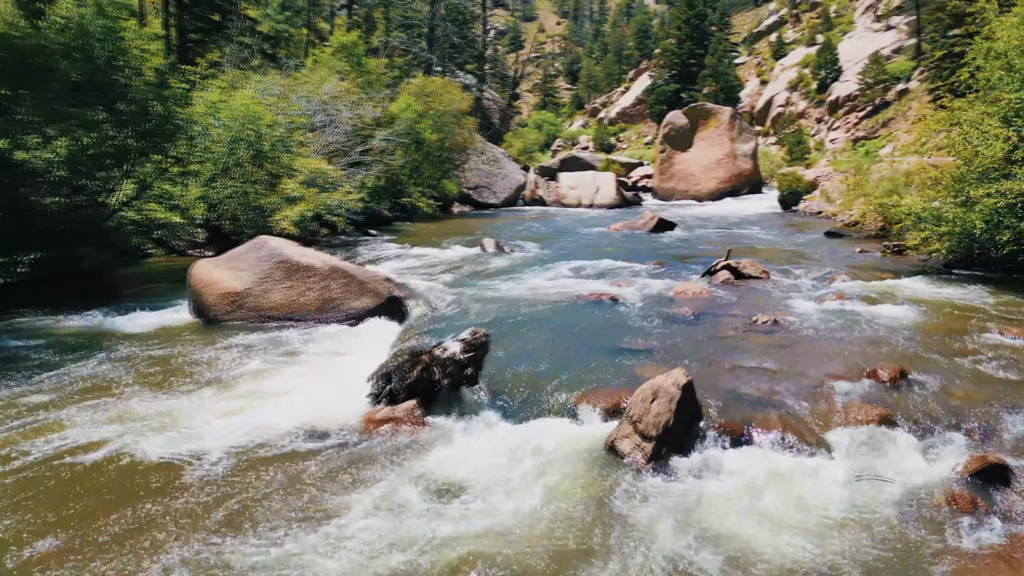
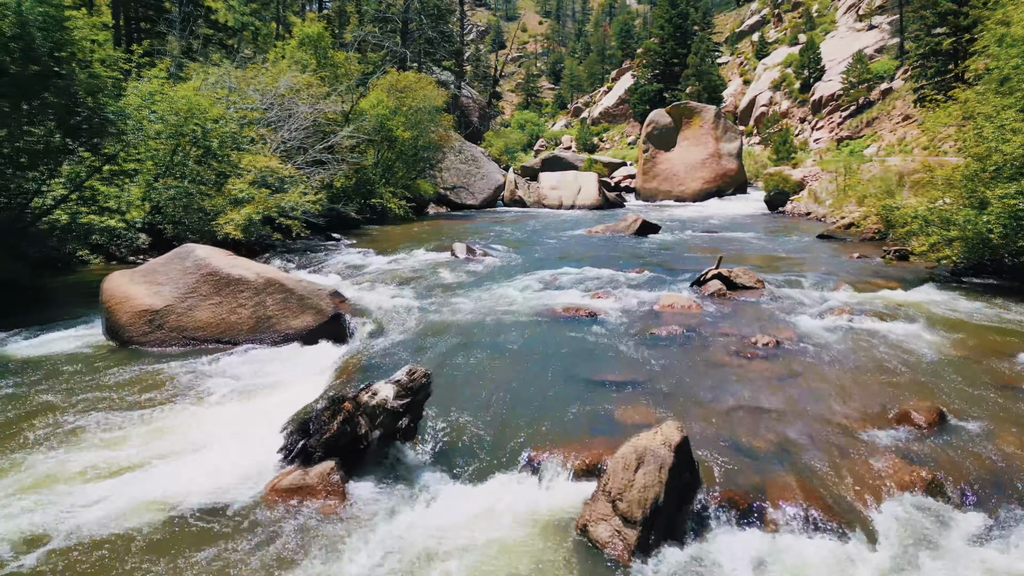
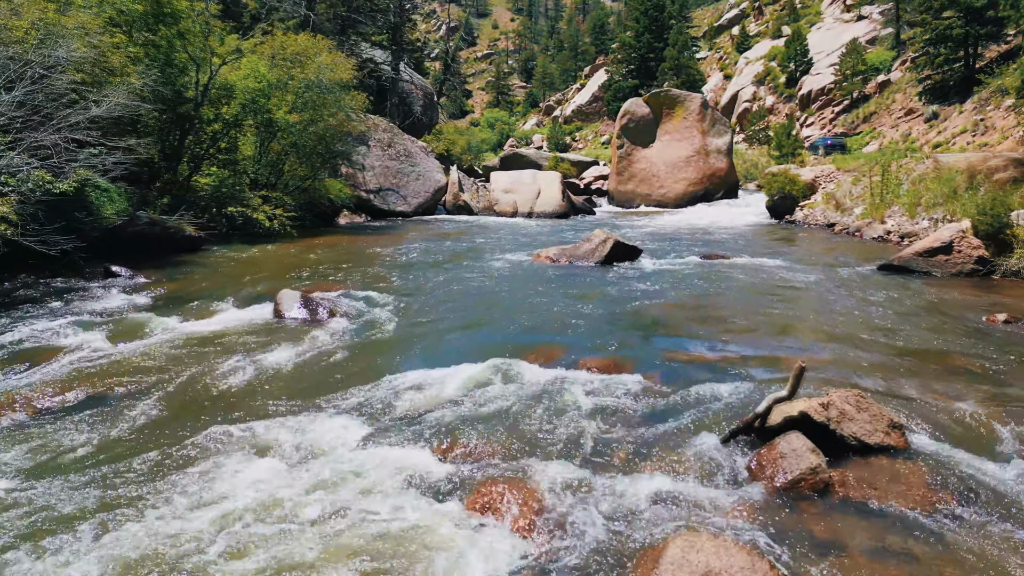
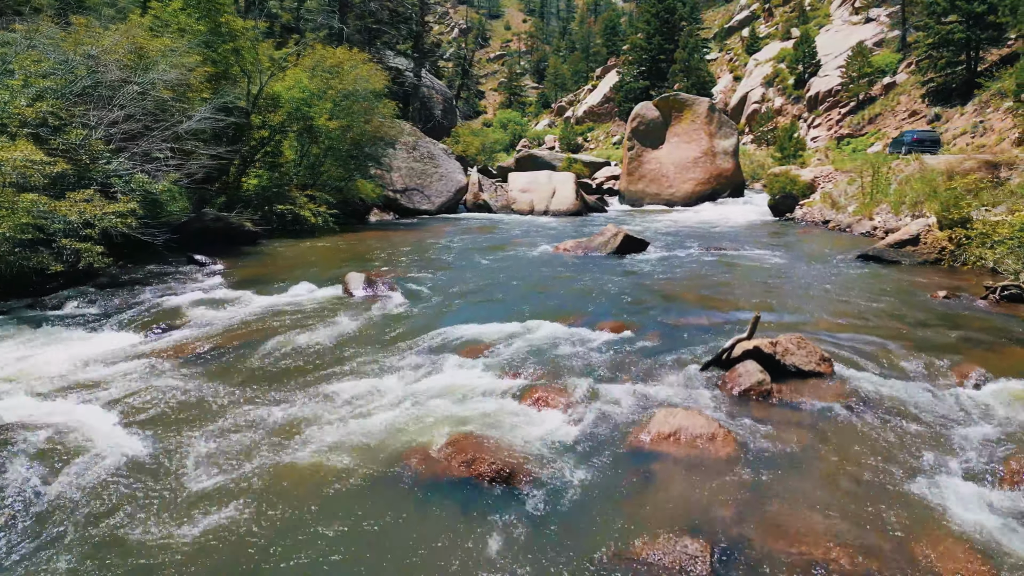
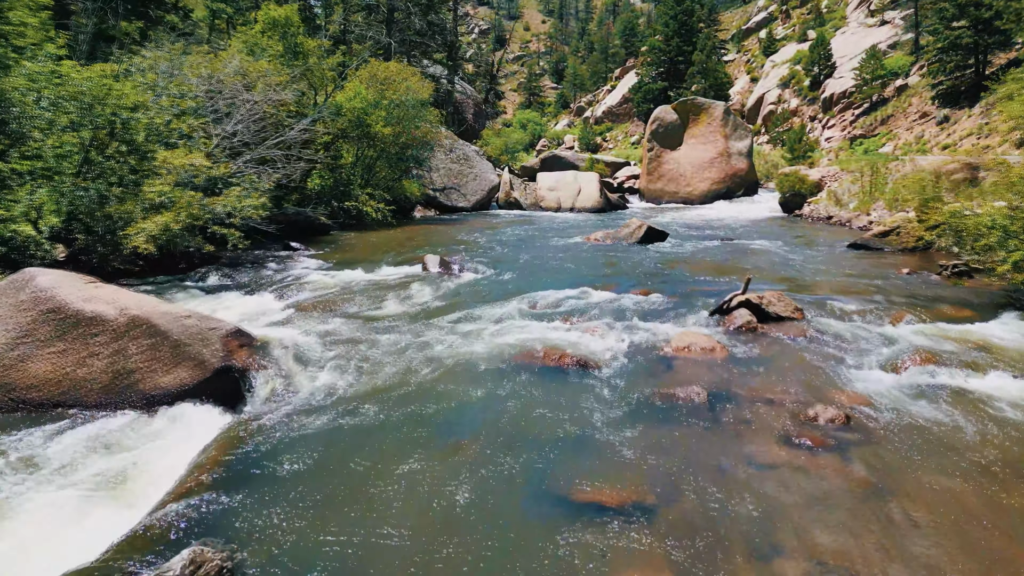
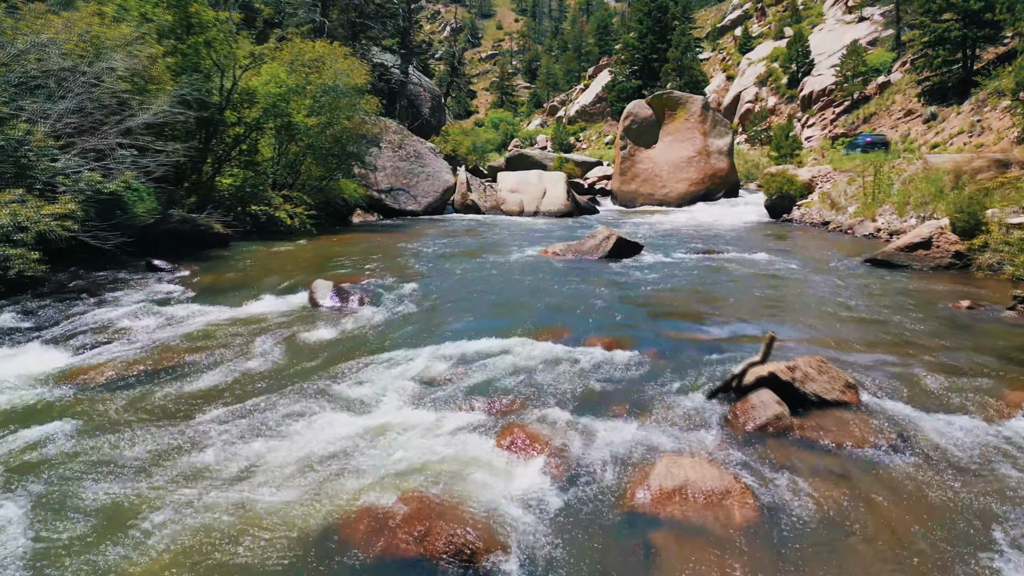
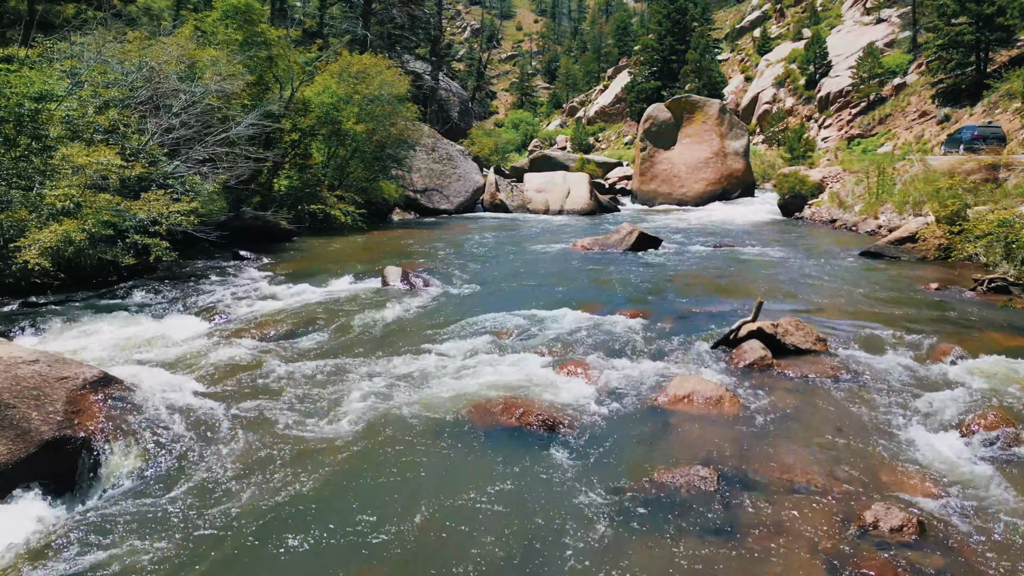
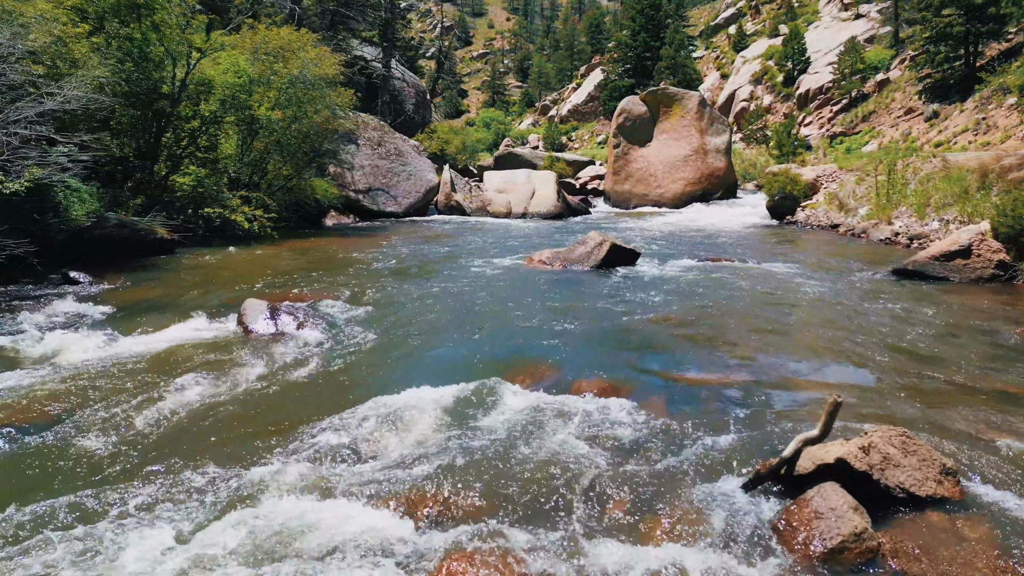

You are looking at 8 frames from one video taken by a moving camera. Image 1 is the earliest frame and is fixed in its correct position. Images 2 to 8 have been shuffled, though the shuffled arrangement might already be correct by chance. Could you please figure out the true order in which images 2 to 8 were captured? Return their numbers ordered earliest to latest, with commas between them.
2, 5, 7, 4, 6, 3, 8
